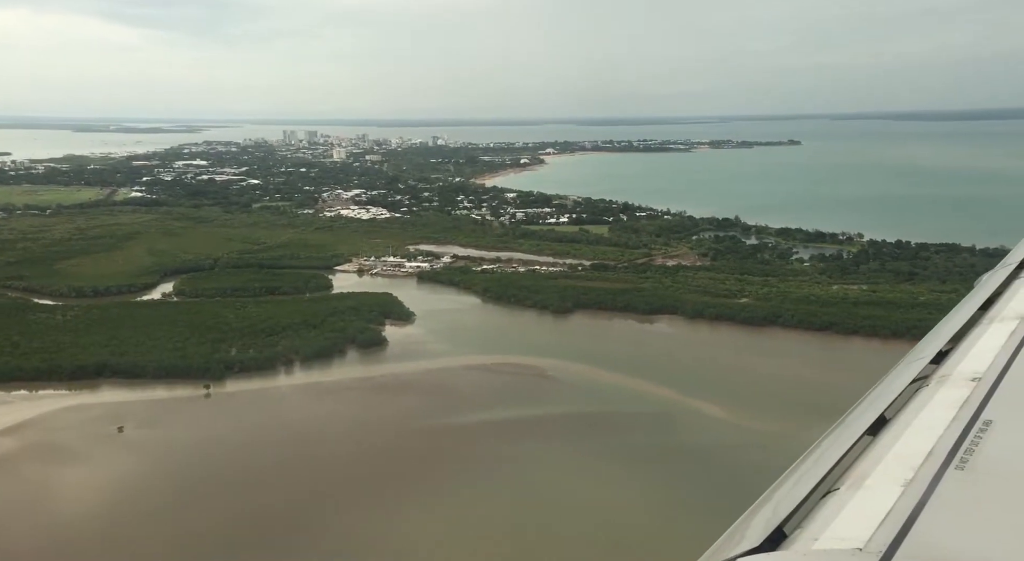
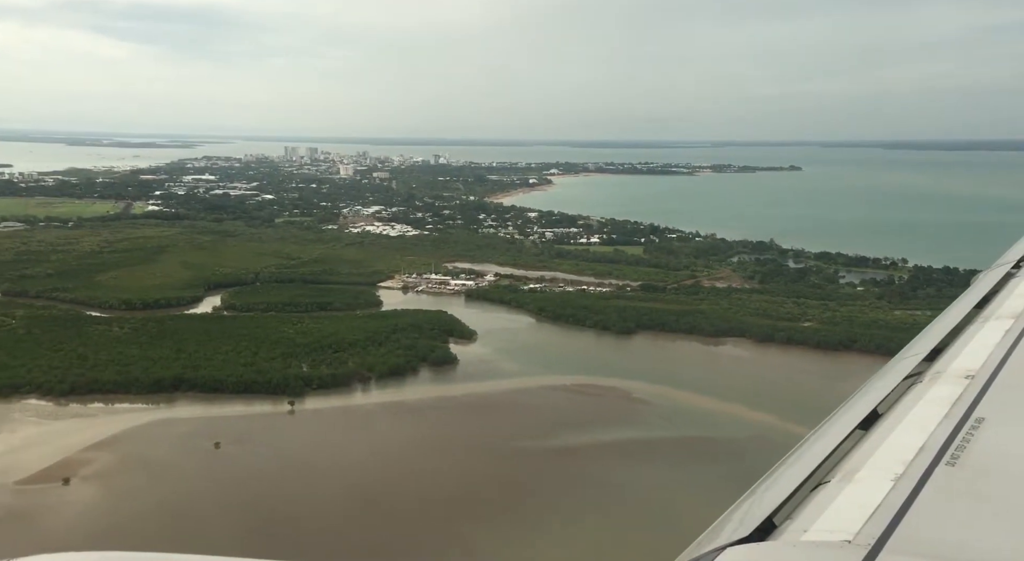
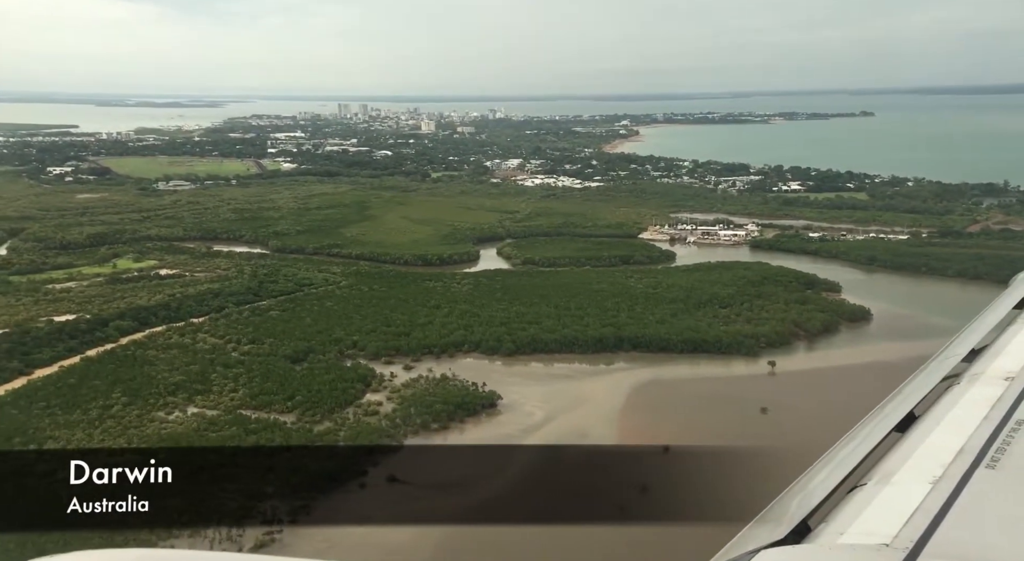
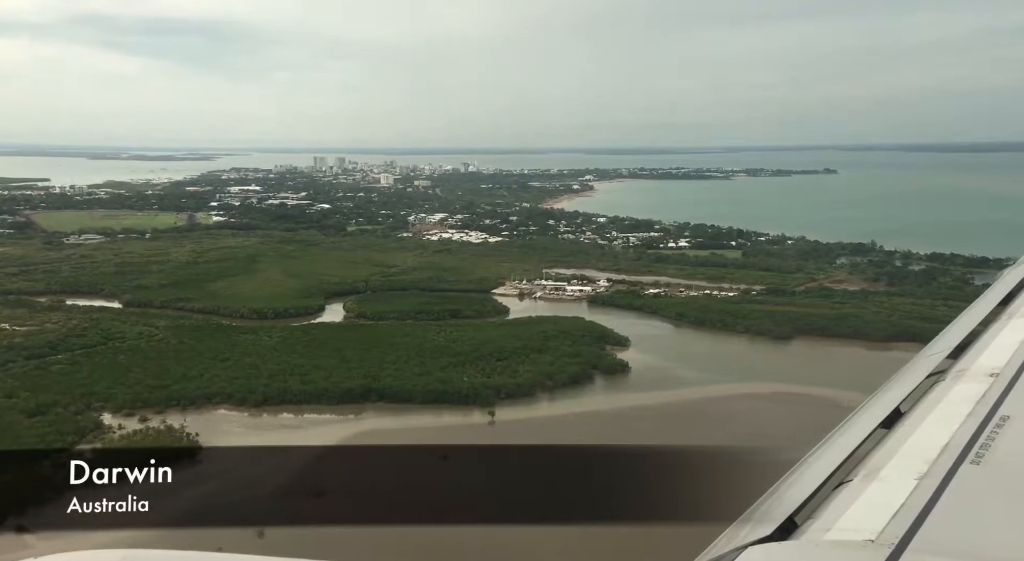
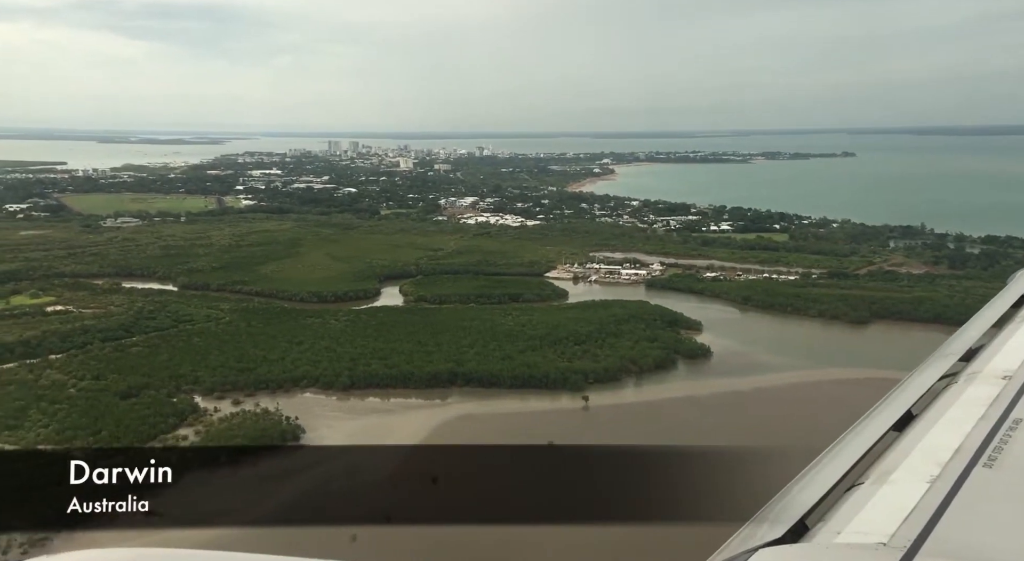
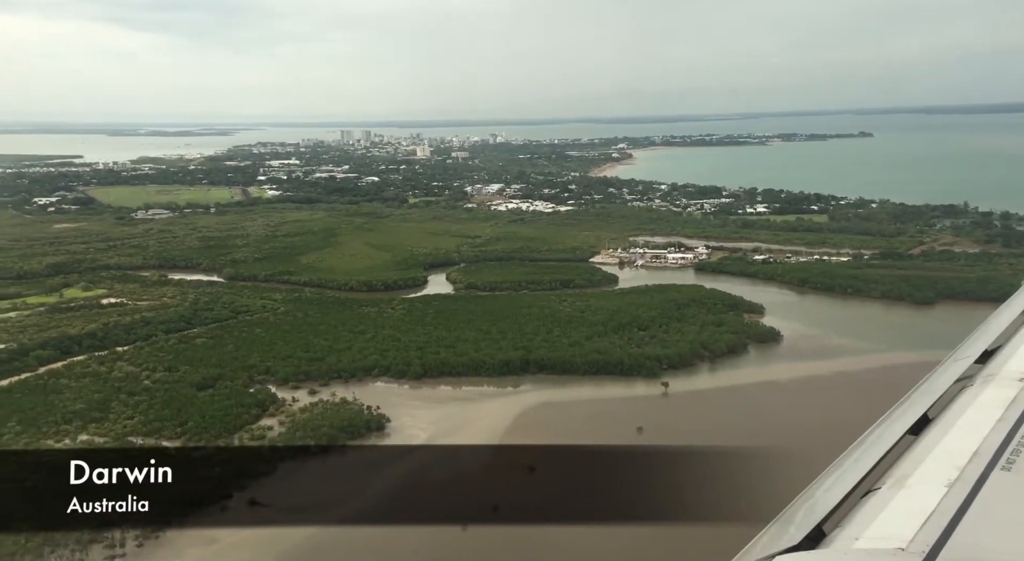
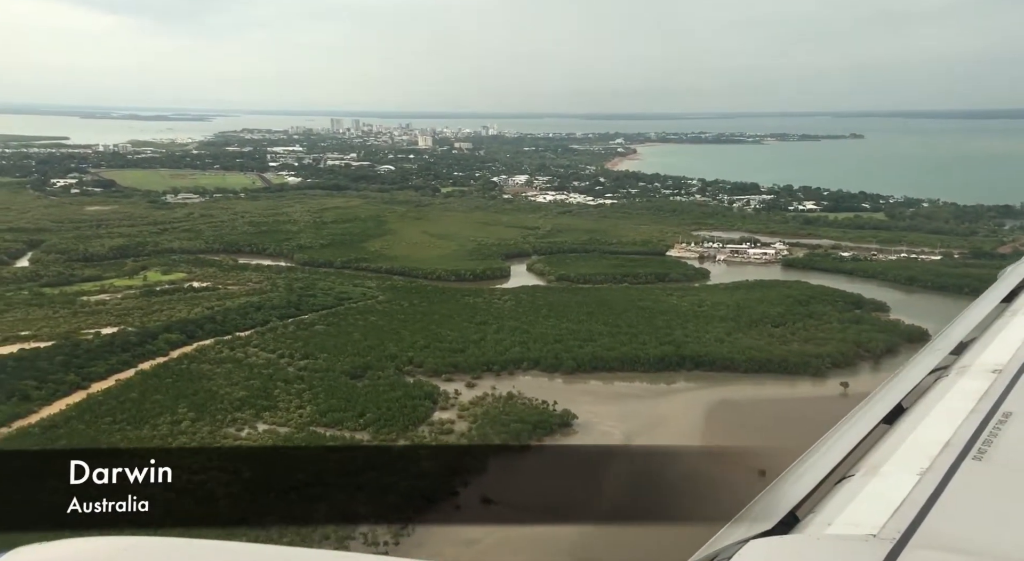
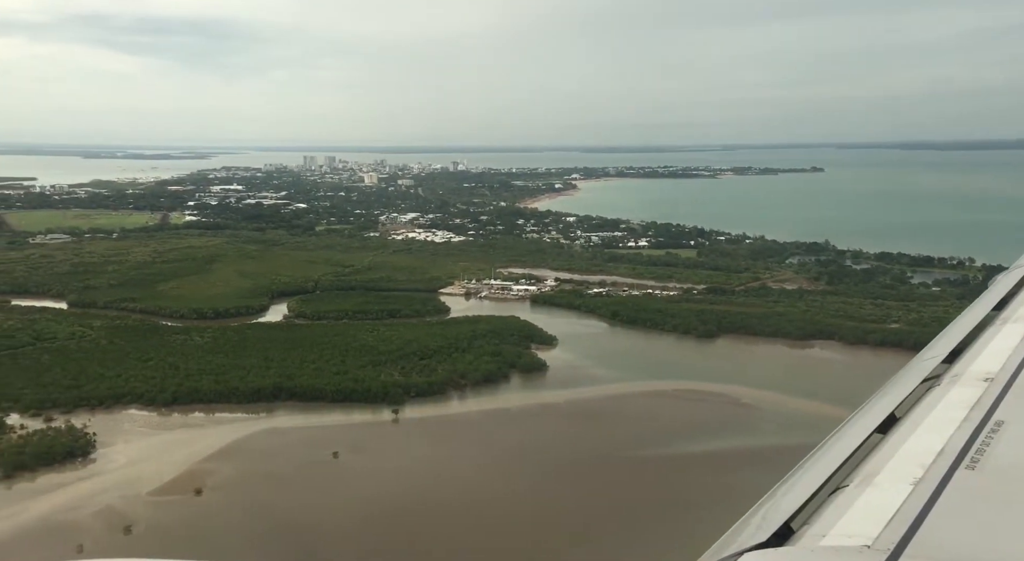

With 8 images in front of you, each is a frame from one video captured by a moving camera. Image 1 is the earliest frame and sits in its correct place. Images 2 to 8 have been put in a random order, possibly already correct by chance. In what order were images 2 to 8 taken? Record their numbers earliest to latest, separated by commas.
2, 8, 4, 5, 6, 3, 7
